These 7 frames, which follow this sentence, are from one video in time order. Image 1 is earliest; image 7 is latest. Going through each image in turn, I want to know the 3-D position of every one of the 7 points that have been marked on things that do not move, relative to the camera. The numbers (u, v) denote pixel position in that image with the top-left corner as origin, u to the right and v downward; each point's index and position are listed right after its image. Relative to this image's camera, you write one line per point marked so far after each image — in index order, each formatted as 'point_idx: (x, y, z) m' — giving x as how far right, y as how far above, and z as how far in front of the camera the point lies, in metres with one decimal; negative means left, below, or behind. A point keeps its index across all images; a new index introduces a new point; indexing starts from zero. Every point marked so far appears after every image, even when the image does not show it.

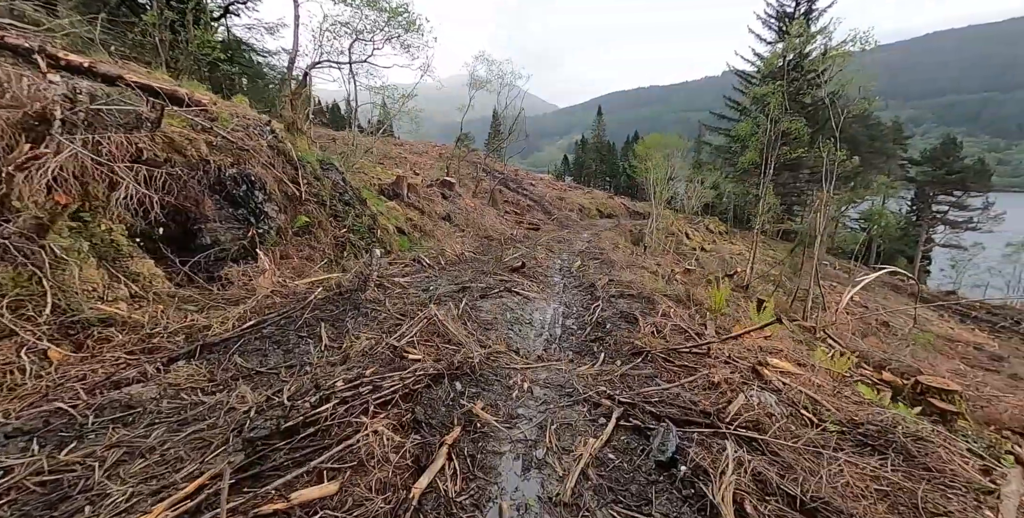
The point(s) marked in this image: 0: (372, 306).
0: (-1.4, -0.5, +4.4) m
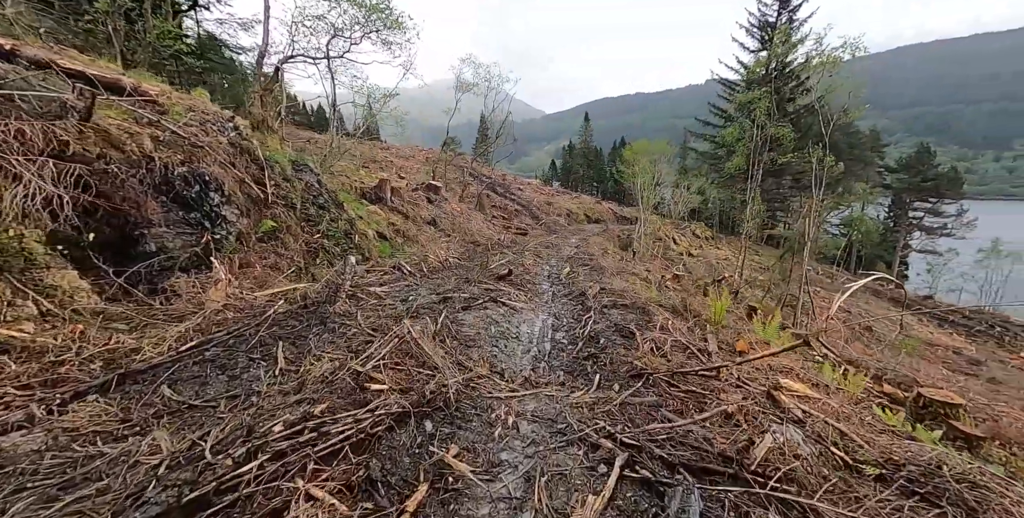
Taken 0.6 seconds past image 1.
0: (-1.5, -0.6, +4.0) m
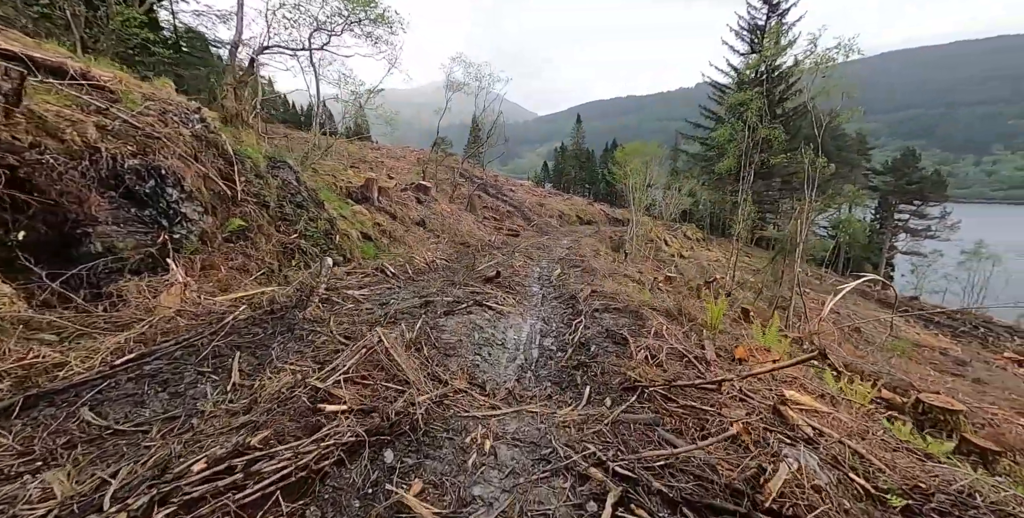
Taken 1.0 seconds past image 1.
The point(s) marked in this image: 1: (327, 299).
0: (-1.7, -0.6, +3.7) m
1: (-1.9, -0.4, +4.6) m
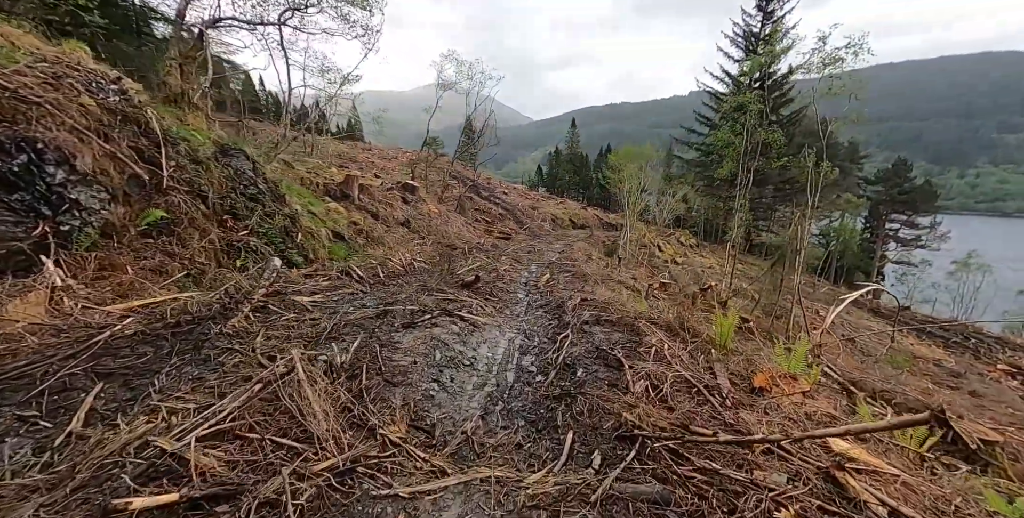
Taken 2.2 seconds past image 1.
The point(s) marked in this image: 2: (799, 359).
0: (-1.9, -0.6, +2.9) m
1: (-2.2, -0.4, +3.9) m
2: (+2.1, -0.7, +3.2) m
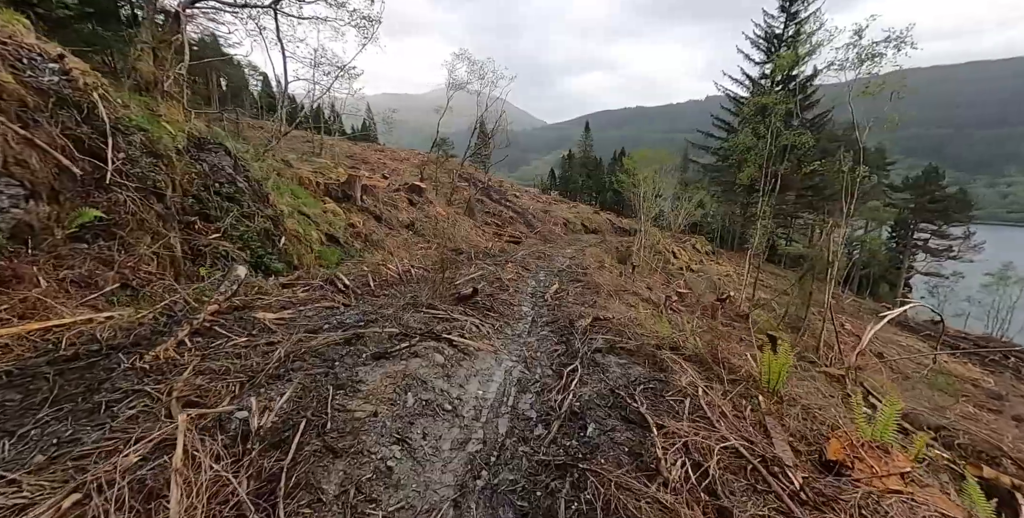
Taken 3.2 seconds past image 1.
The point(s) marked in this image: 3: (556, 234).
0: (-1.9, -0.7, +2.2) m
1: (-2.2, -0.5, +3.2) m
2: (+2.1, -0.9, +2.4) m
3: (+2.0, +1.2, +19.8) m
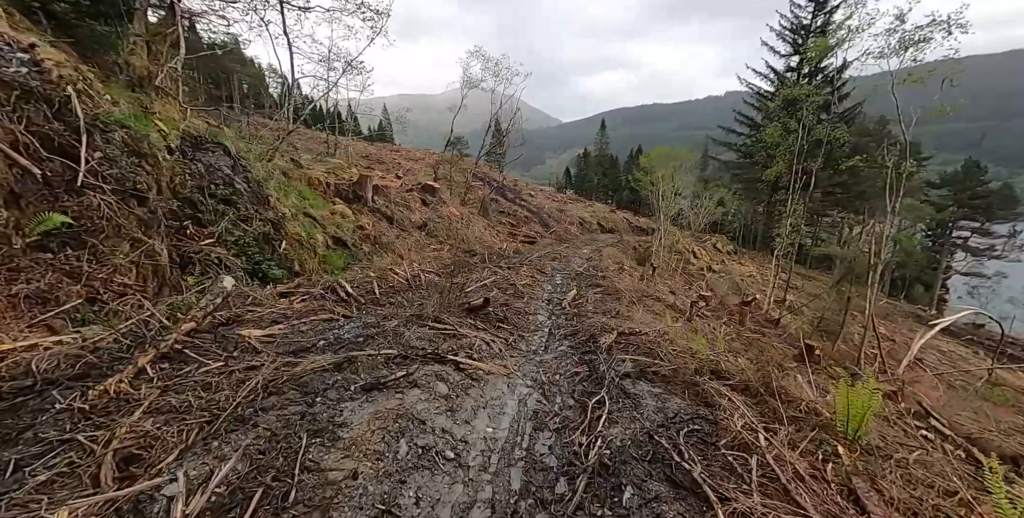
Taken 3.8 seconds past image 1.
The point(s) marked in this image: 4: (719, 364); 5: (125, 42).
0: (-1.9, -0.7, +1.8) m
1: (-2.1, -0.6, +2.8) m
2: (+2.1, -1.0, +1.8) m
3: (+2.6, +1.1, +19.2) m
4: (+1.7, -0.9, +3.7) m
5: (-4.5, +2.6, +5.1) m
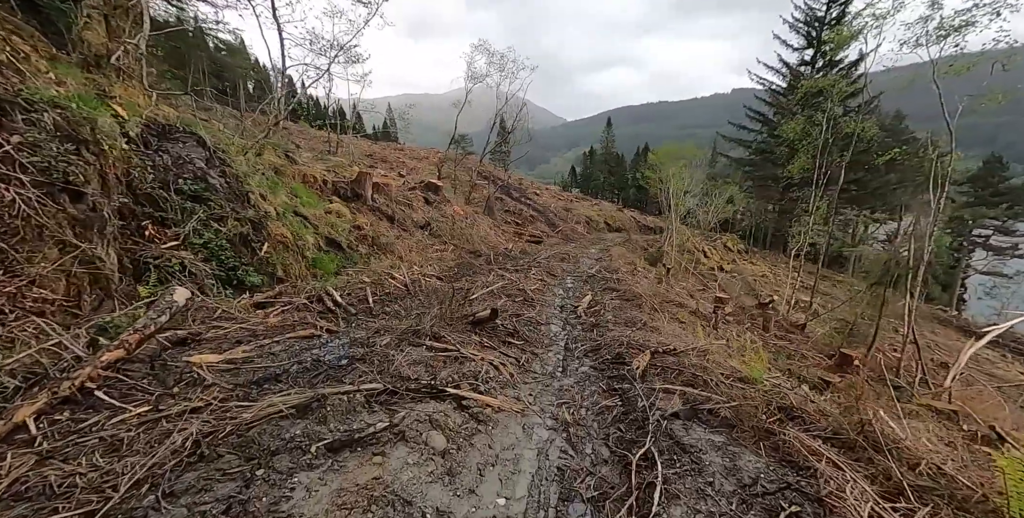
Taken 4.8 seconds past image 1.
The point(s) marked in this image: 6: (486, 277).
0: (-1.8, -0.8, +1.2) m
1: (-2.0, -0.7, +2.1) m
2: (+2.2, -1.0, +1.1) m
3: (+2.9, +1.1, +18.5) m
4: (+1.8, -0.9, +3.0) m
5: (-4.4, +2.5, +4.5) m
6: (-0.4, -0.3, +7.5) m
